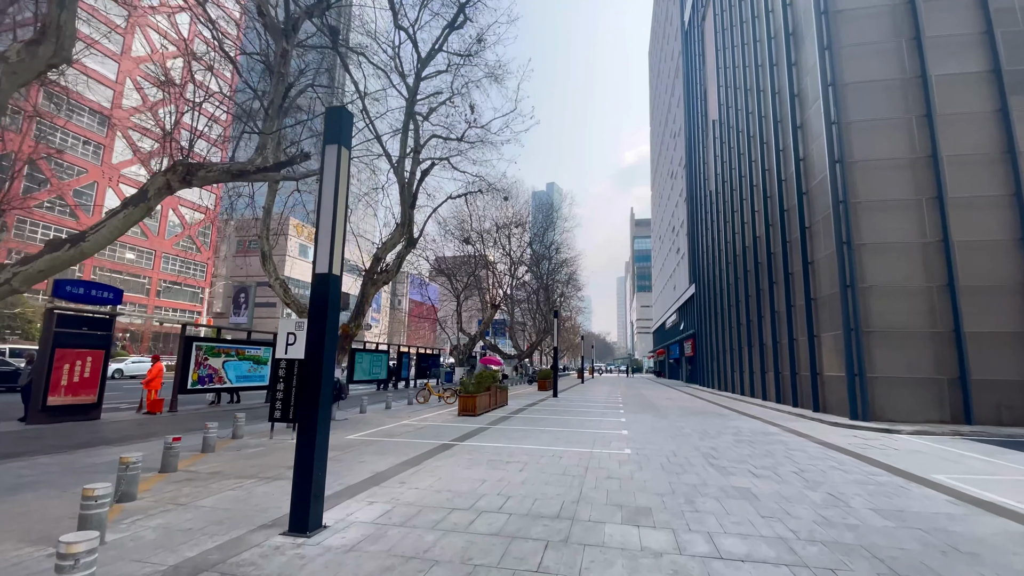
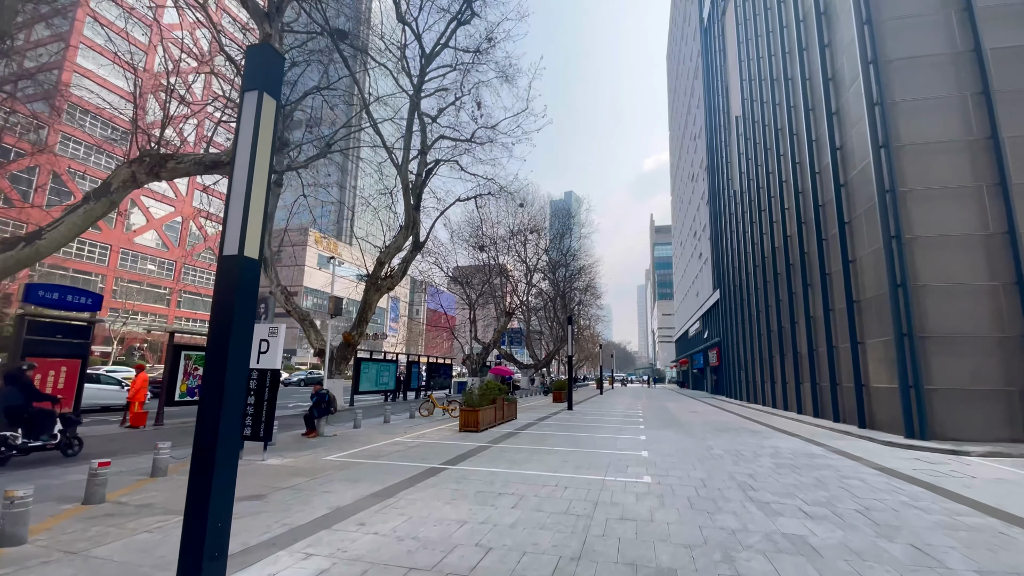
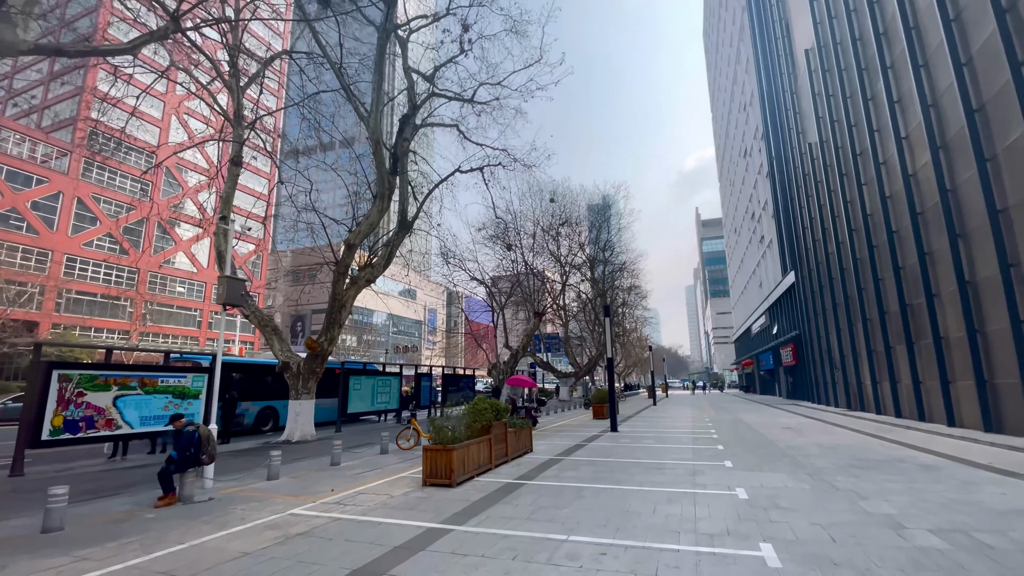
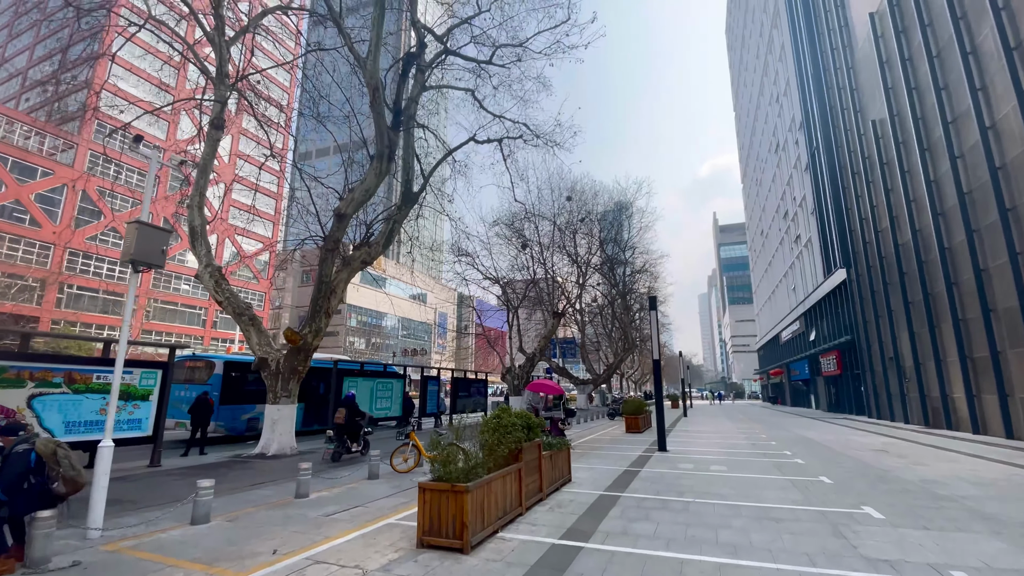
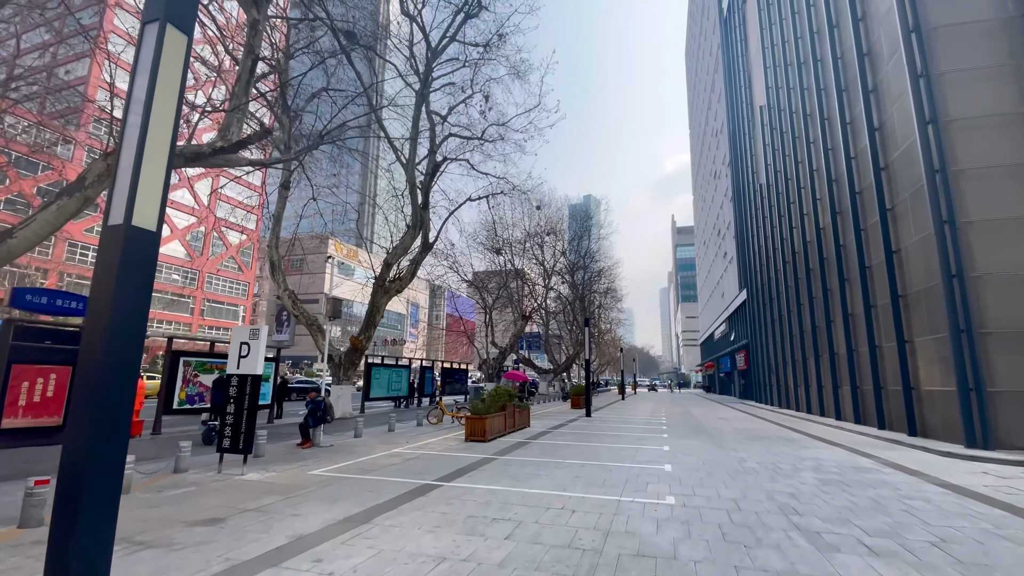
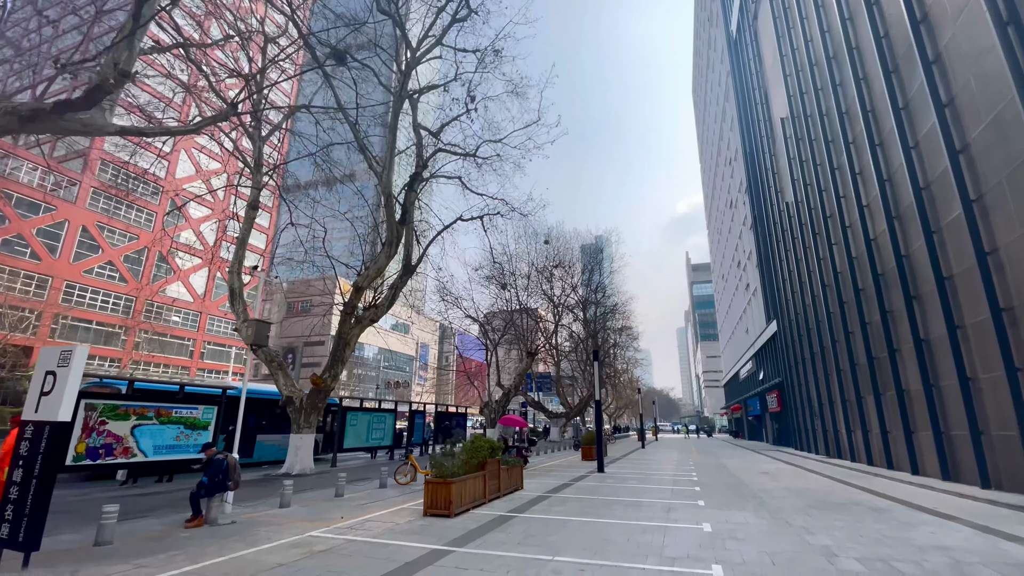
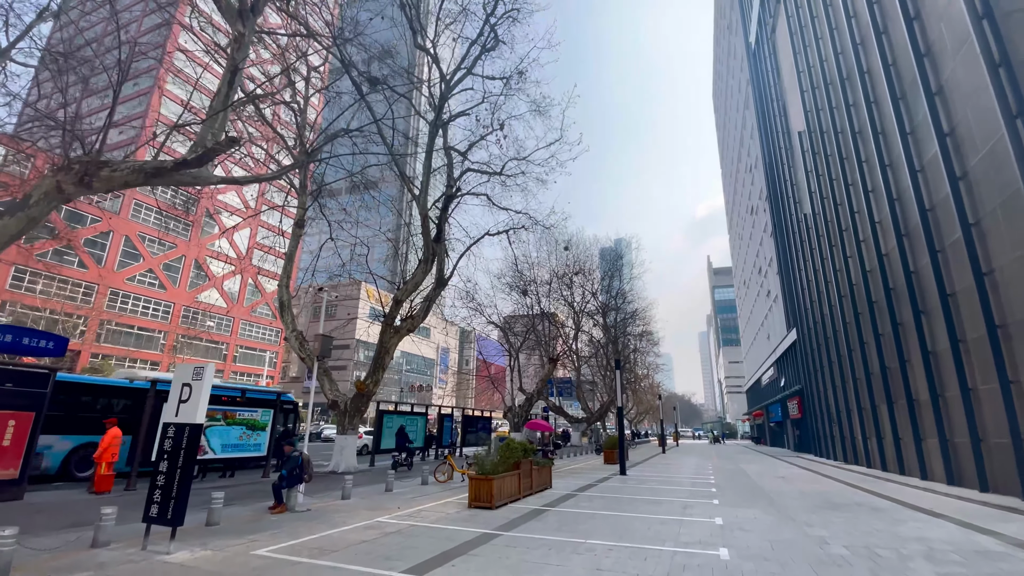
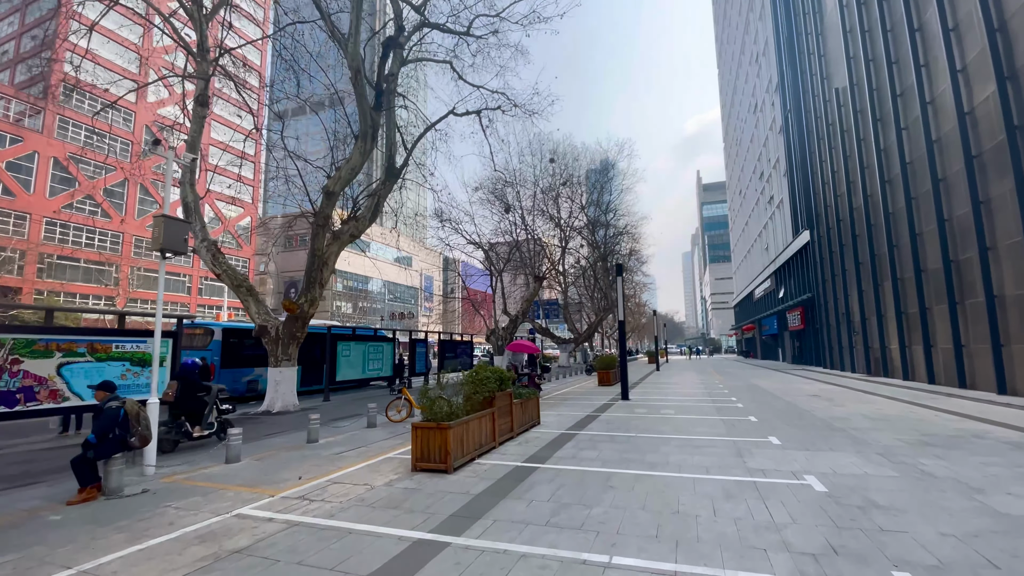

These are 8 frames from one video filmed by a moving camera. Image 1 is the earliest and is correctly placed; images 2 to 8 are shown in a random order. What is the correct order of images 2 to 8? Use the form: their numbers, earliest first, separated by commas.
2, 5, 7, 6, 3, 8, 4
